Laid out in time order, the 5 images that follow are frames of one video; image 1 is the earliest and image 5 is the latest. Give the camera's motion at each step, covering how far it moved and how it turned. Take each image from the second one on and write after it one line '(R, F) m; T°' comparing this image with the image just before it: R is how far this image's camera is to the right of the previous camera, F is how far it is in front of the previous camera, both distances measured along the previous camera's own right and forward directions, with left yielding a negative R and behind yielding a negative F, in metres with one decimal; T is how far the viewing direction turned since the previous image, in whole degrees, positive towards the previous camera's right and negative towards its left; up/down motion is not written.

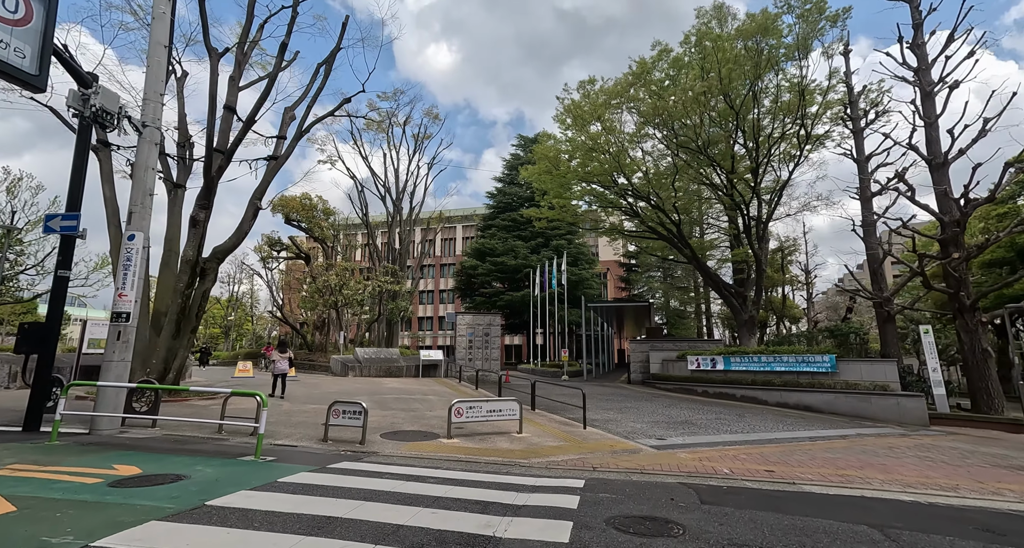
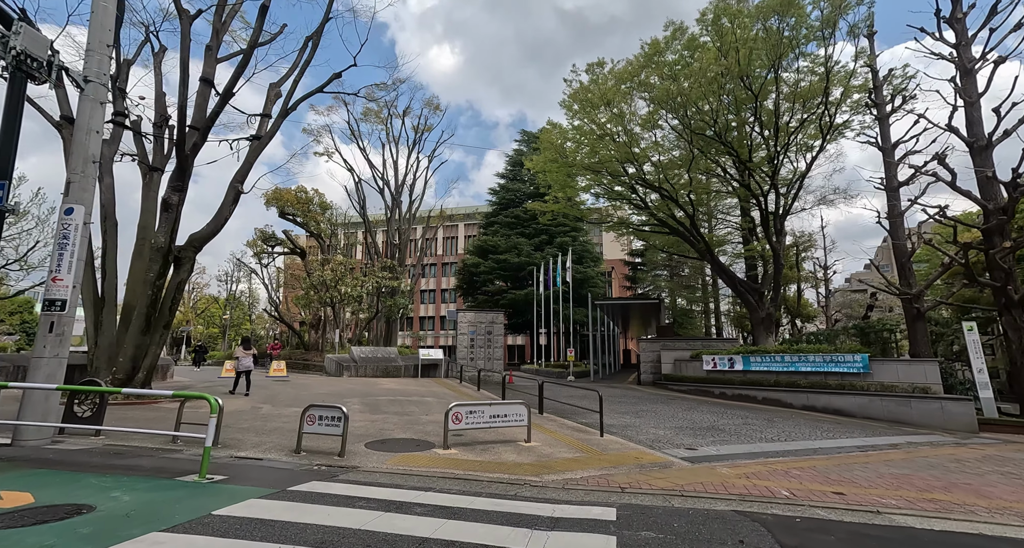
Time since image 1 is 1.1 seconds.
(-0.1, +1.0) m; 0°
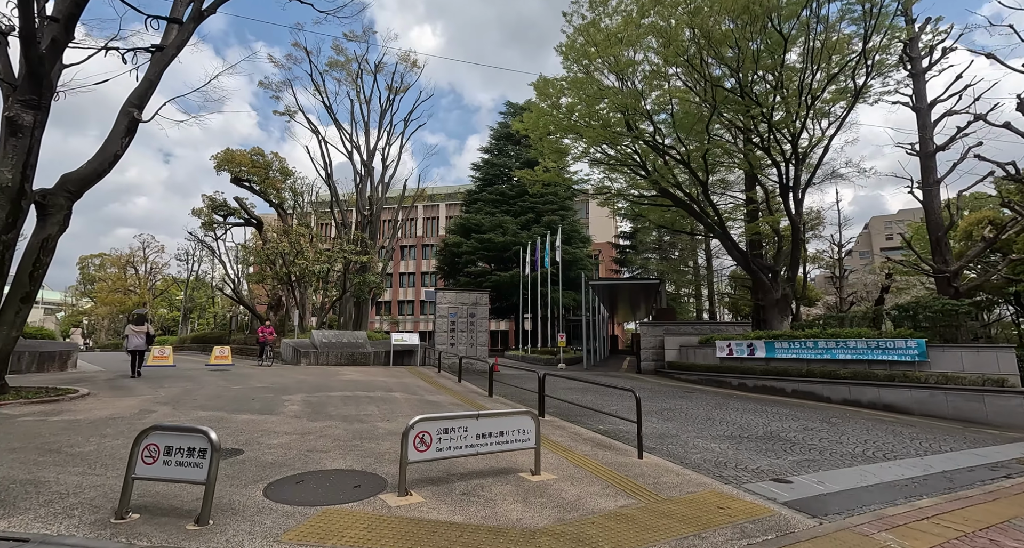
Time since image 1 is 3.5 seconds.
(-0.2, +2.3) m; +2°
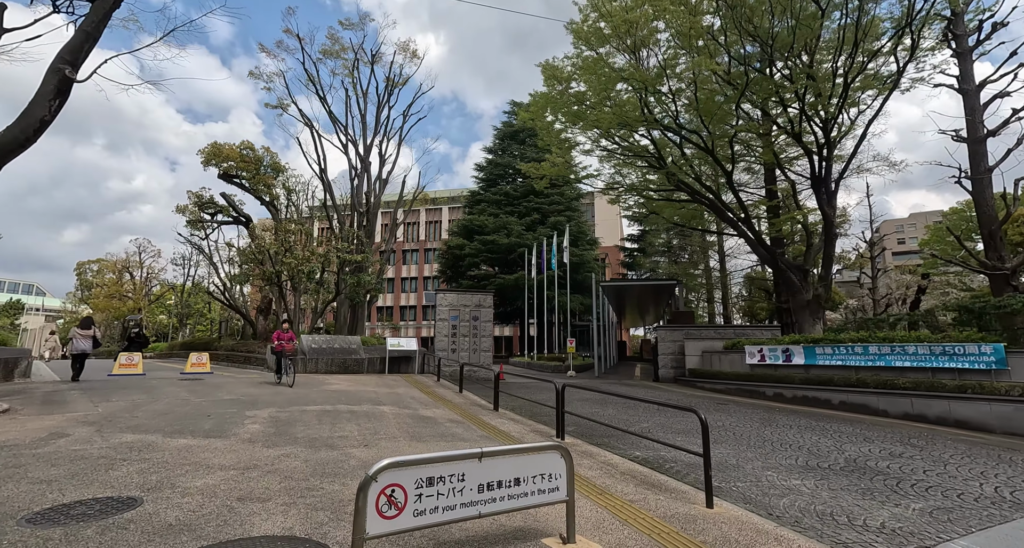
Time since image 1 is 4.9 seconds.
(-0.1, +1.3) m; 0°
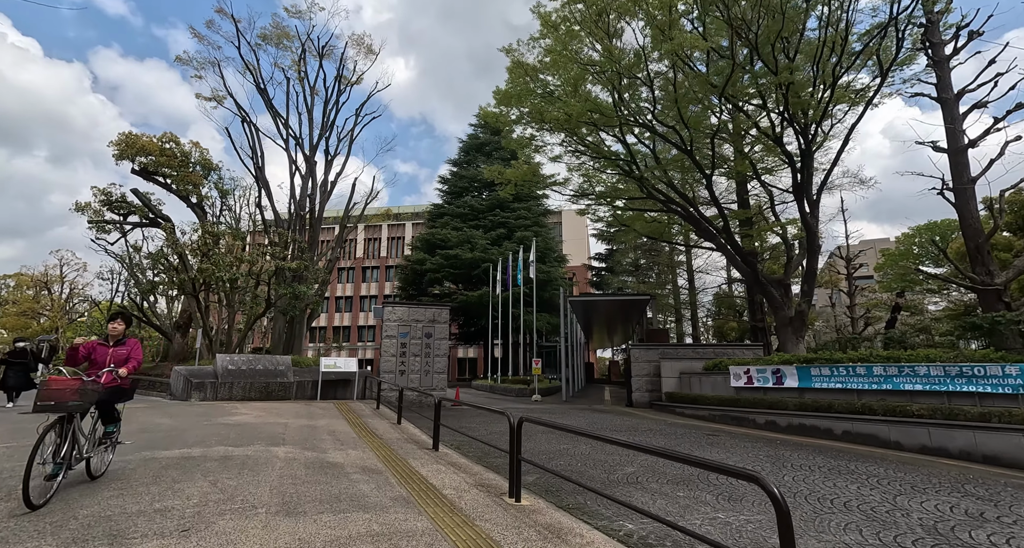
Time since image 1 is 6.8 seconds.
(+0.3, +1.7) m; +4°
